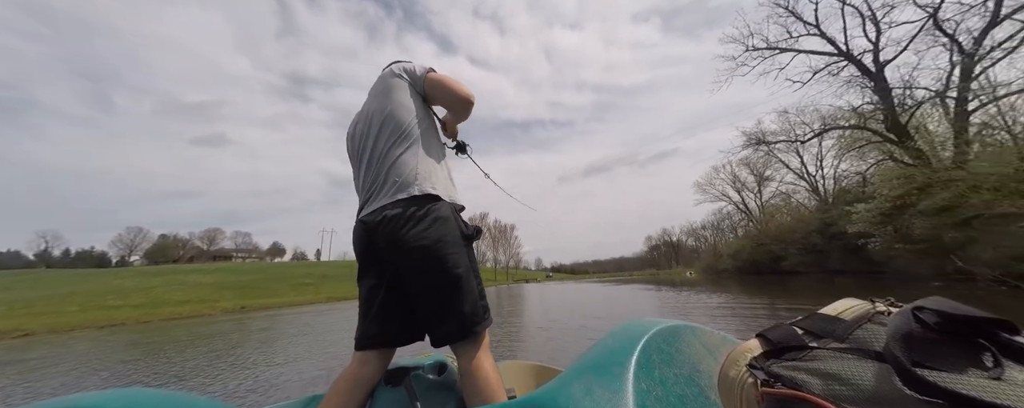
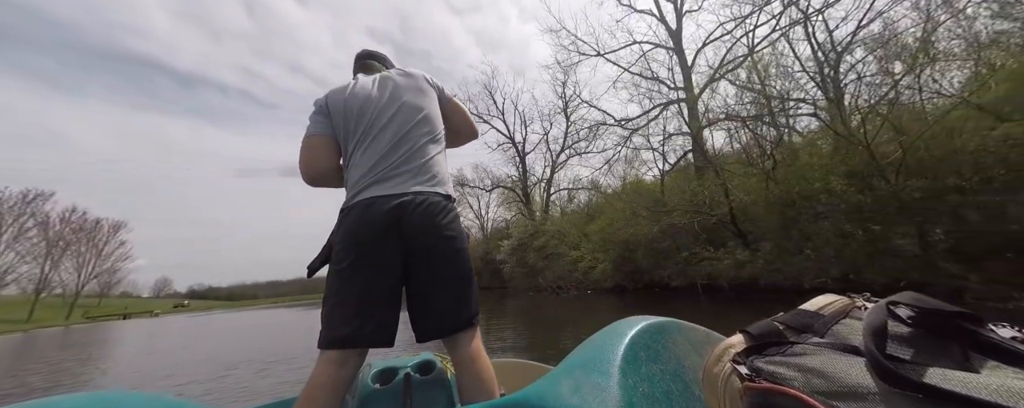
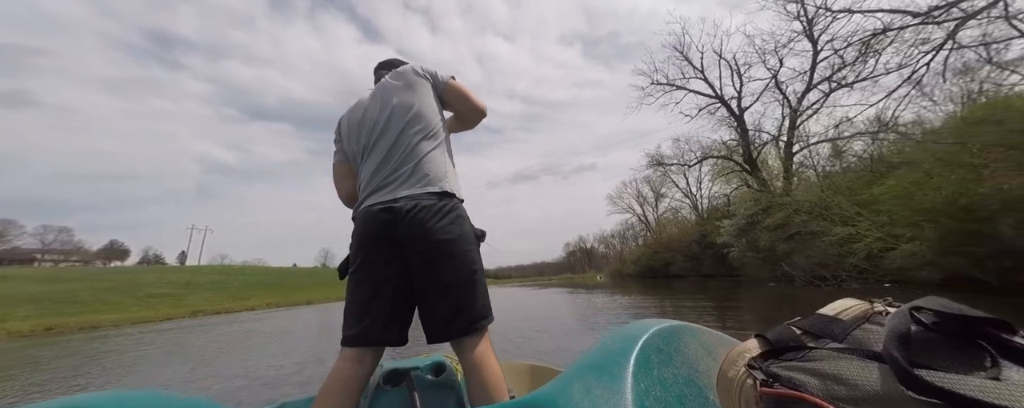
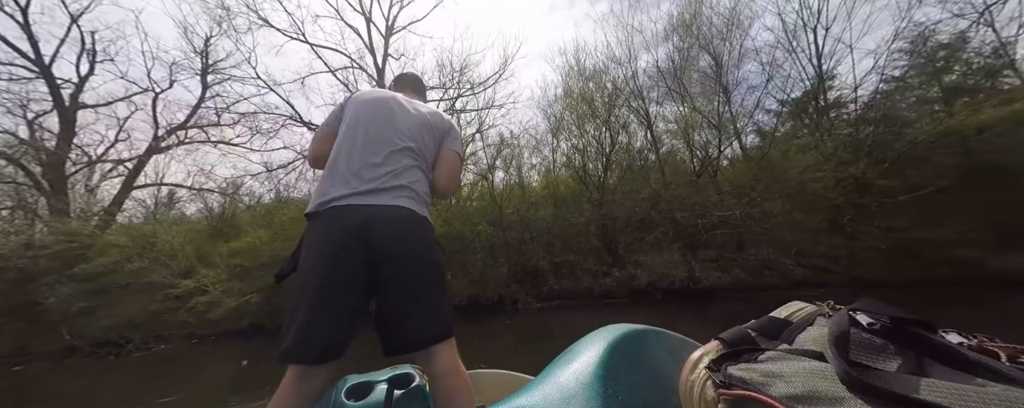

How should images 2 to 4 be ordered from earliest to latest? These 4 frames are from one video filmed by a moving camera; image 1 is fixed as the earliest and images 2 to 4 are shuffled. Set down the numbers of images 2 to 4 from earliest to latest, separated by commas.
3, 2, 4
